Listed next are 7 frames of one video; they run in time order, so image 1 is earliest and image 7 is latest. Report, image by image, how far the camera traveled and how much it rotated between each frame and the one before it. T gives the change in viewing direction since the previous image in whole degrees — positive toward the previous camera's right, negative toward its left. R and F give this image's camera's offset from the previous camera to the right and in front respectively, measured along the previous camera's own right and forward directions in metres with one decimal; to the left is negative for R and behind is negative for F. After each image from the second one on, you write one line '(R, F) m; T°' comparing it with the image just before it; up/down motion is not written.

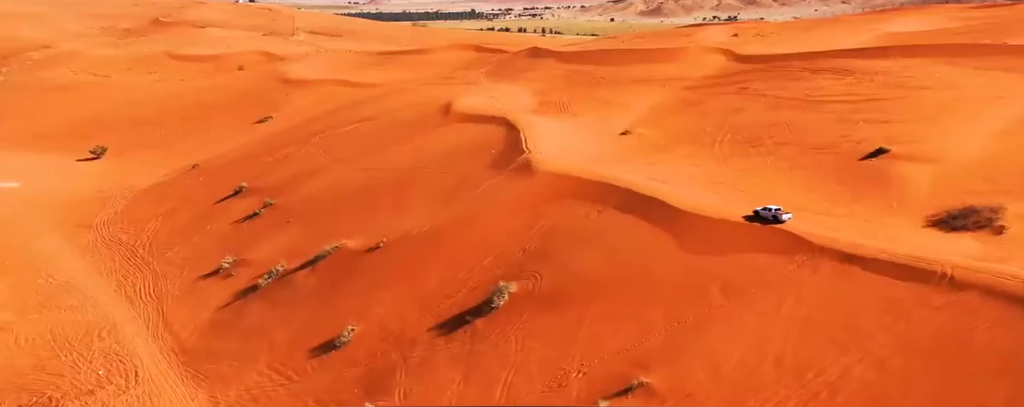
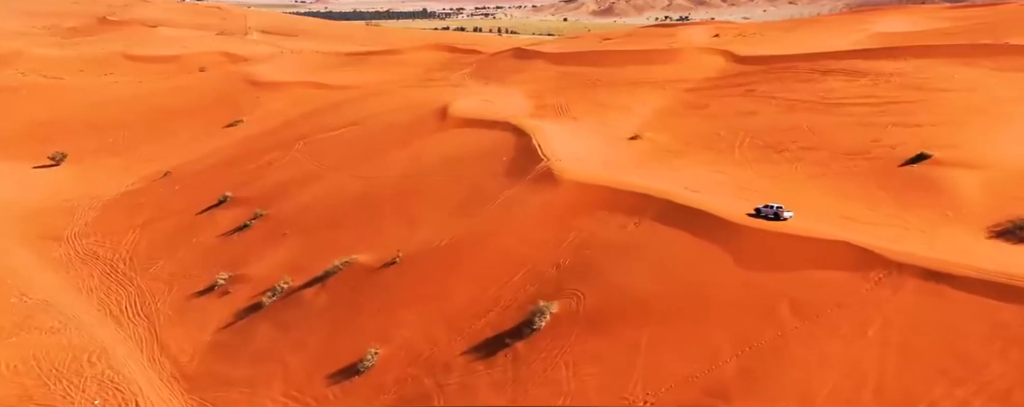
(-1.2, +0.8) m; +3°
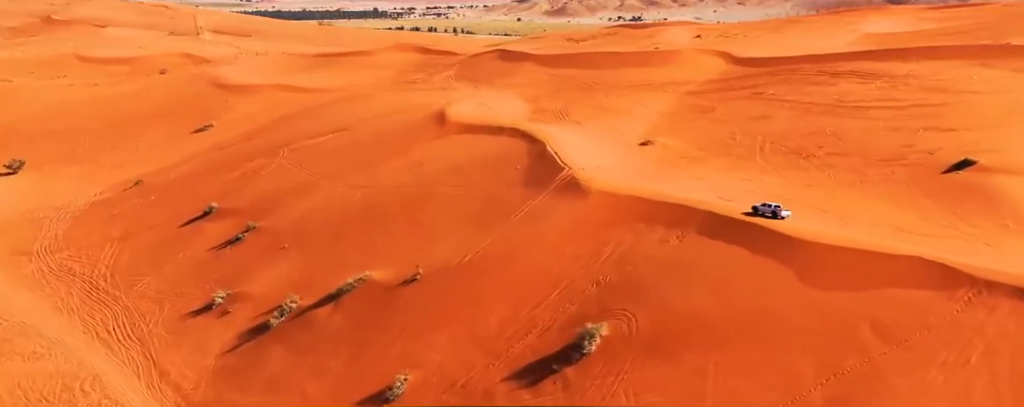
(-1.2, +0.8) m; +3°
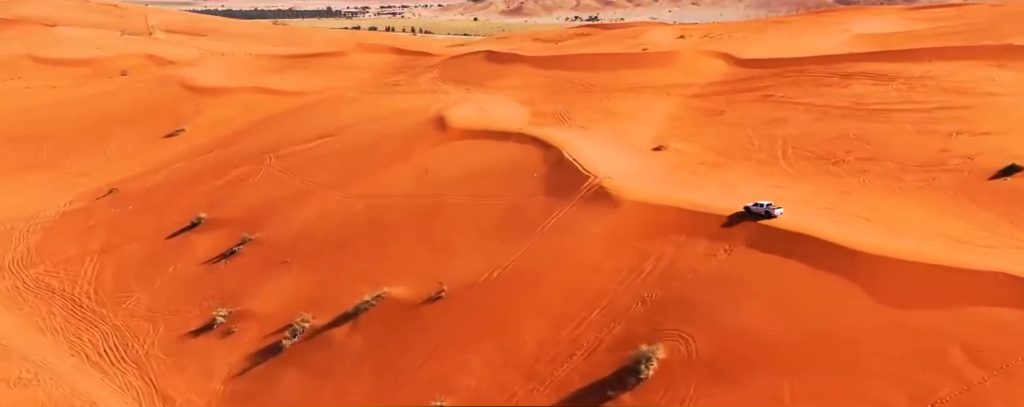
(-1.2, +0.8) m; +2°
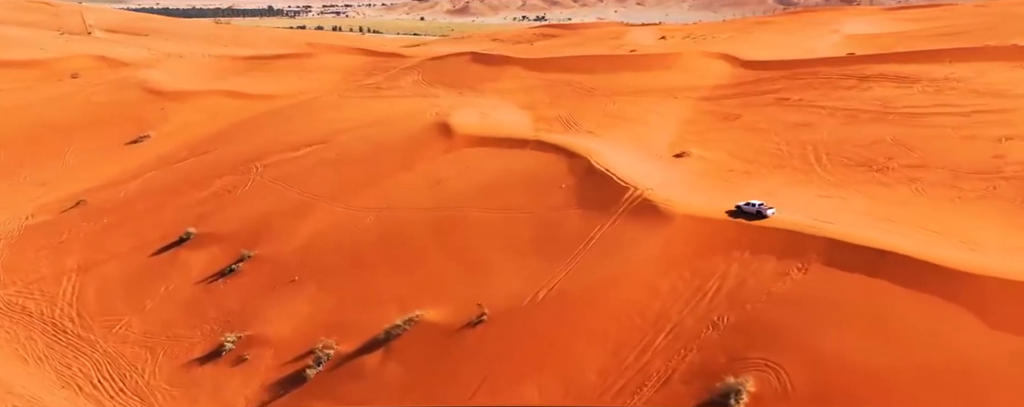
(-1.5, +1.0) m; +3°
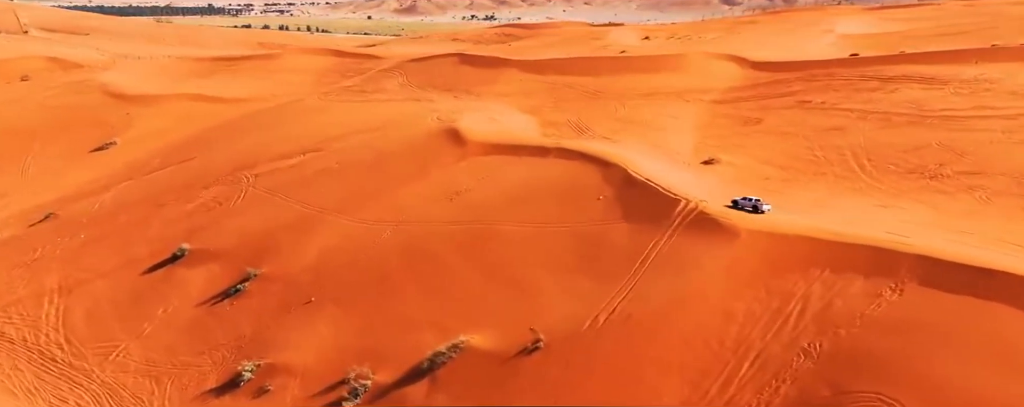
(-1.6, +1.0) m; +3°
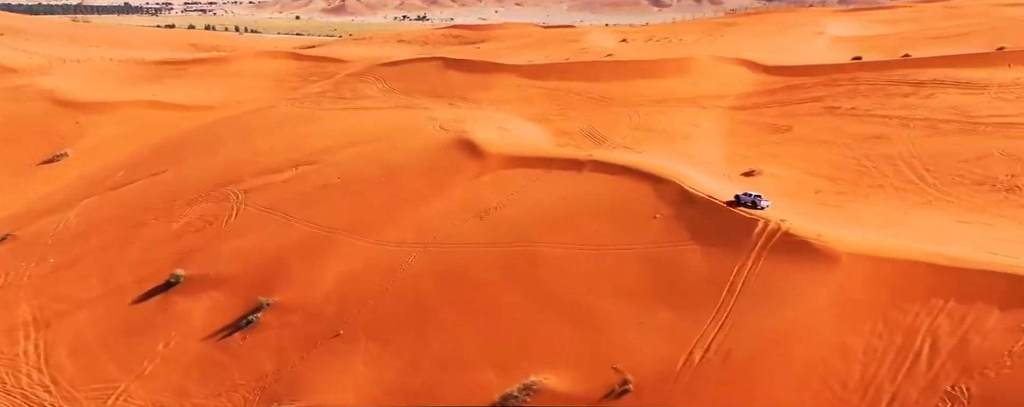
(-2.0, +1.4) m; +4°
